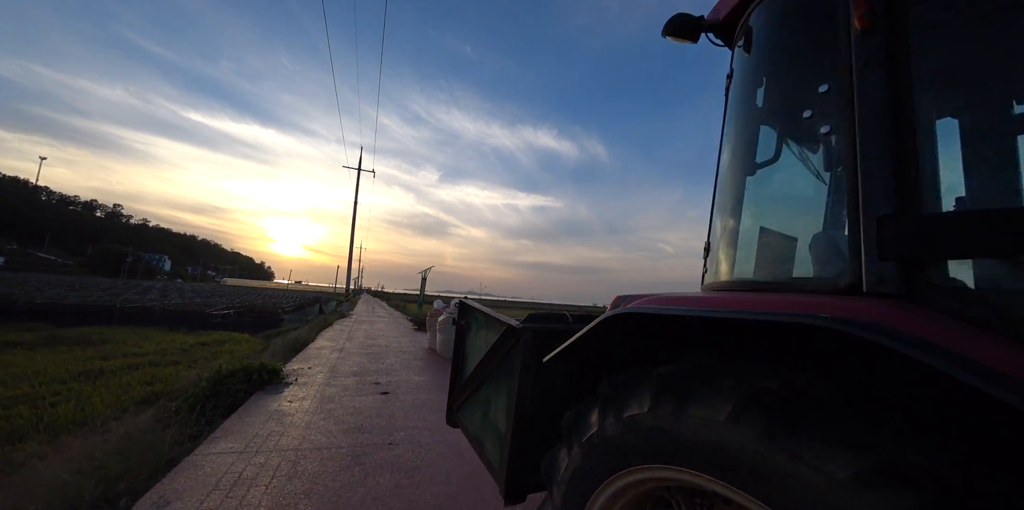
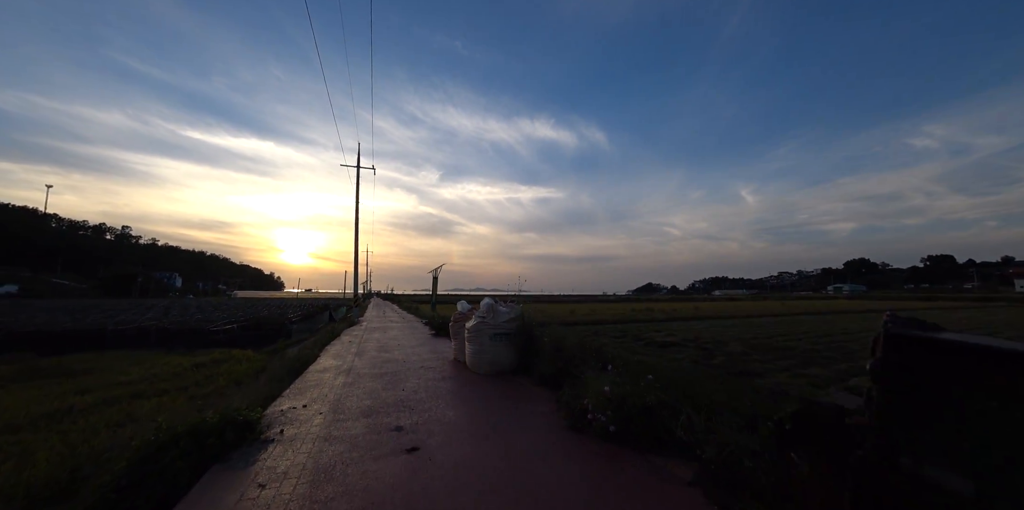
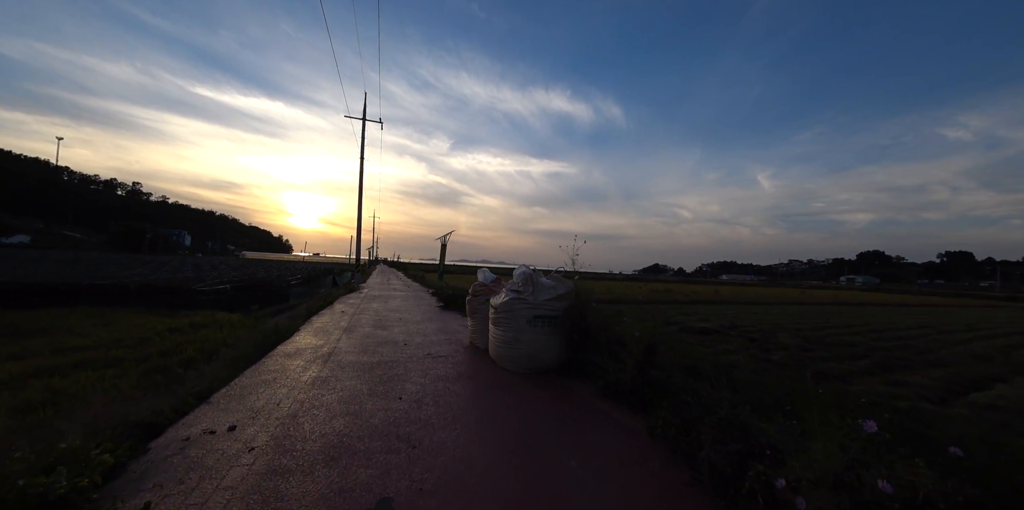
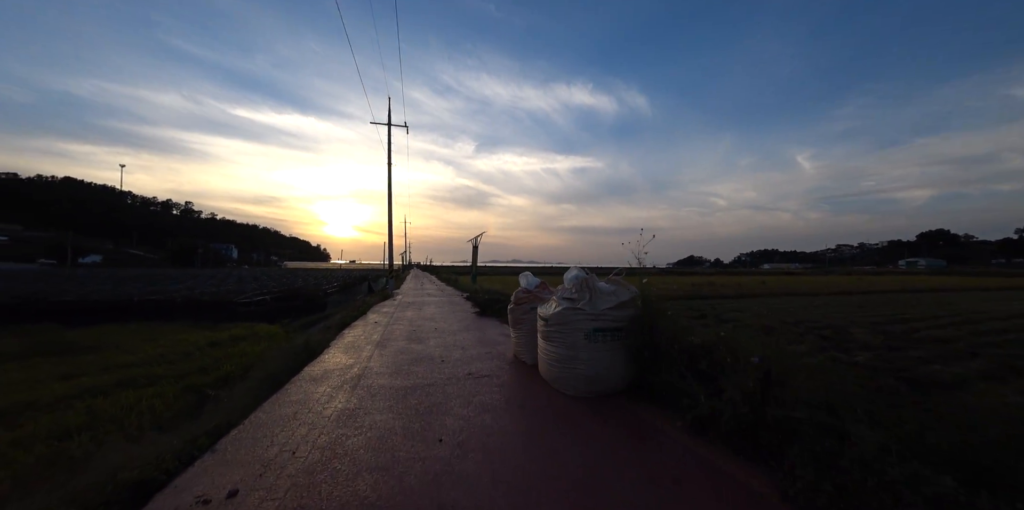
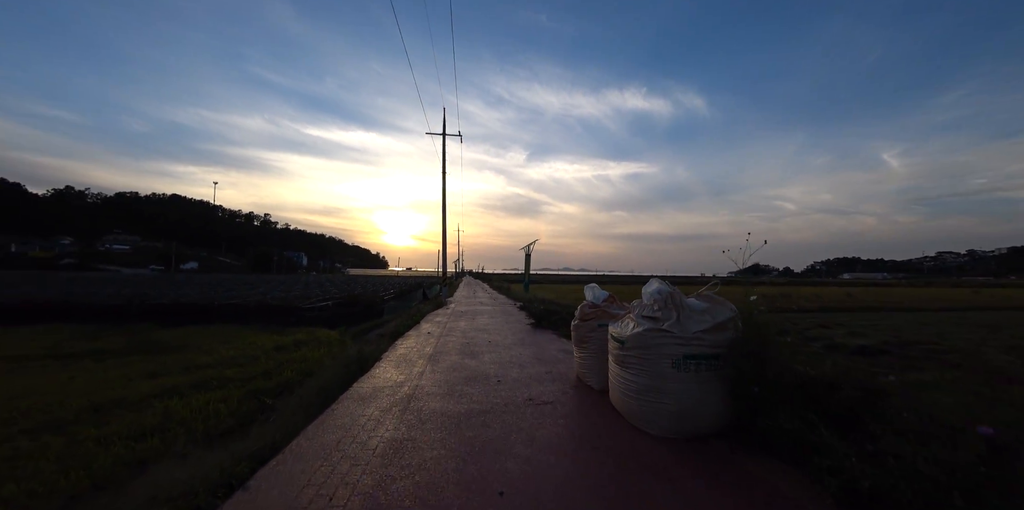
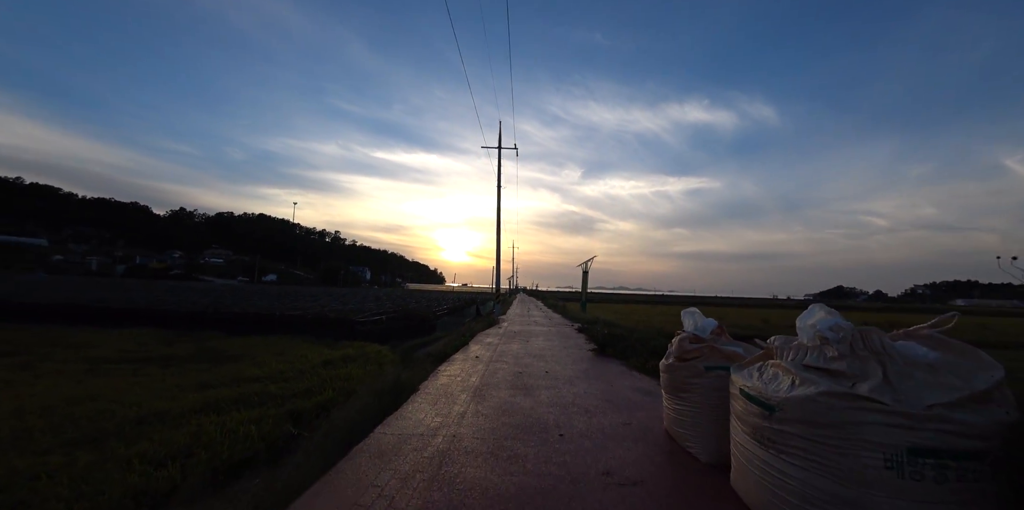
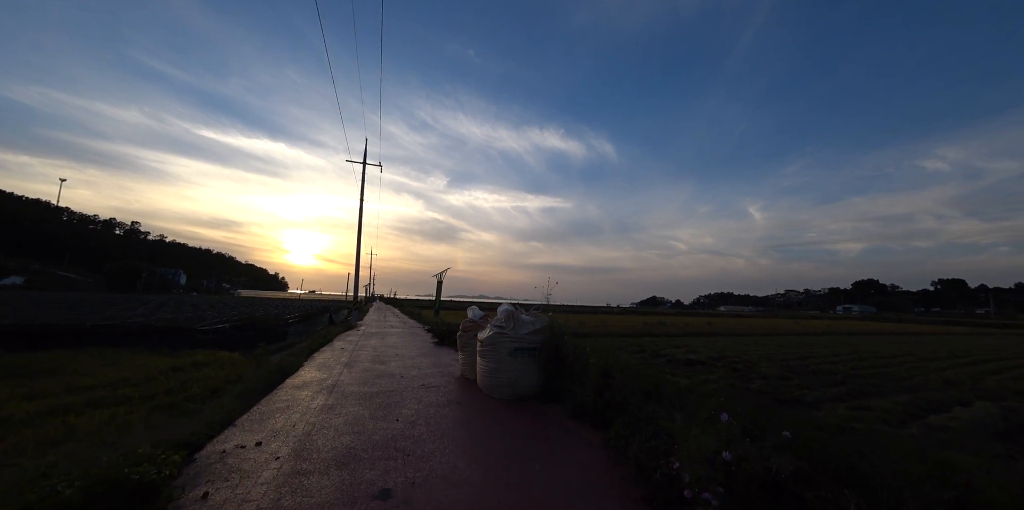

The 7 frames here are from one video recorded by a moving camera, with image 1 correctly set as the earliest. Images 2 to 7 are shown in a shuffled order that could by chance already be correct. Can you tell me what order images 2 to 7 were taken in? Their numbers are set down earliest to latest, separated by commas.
2, 7, 3, 4, 5, 6
